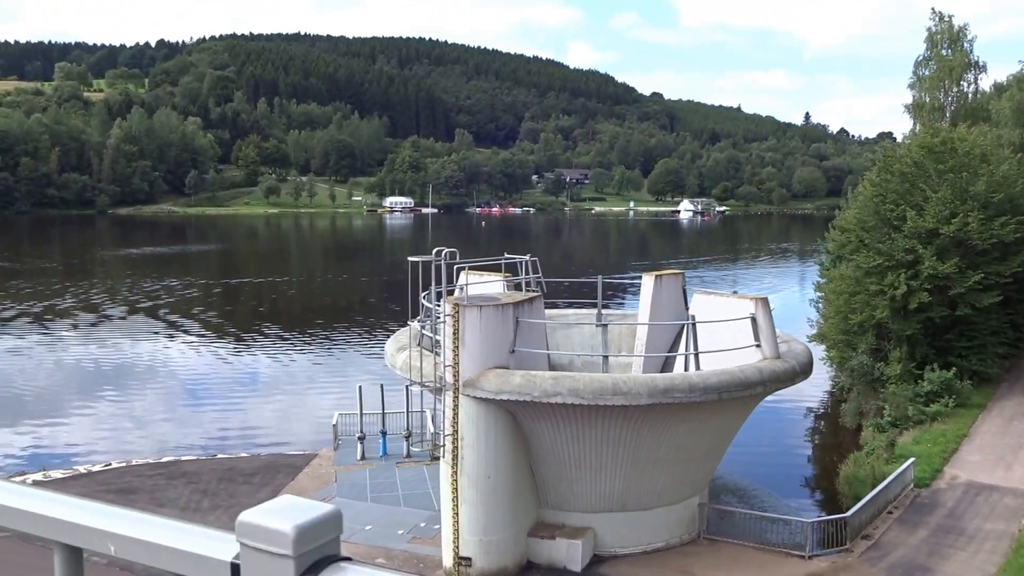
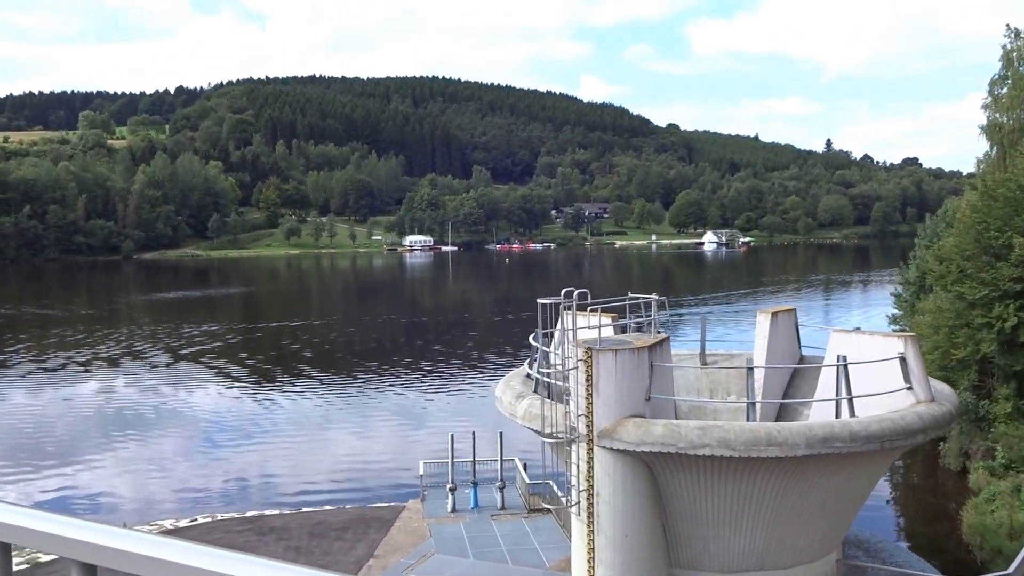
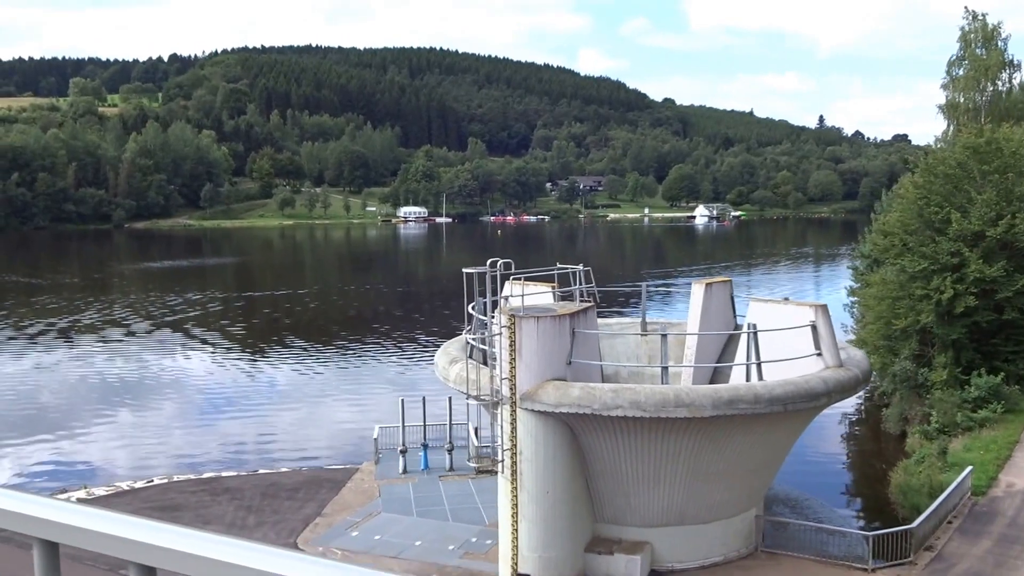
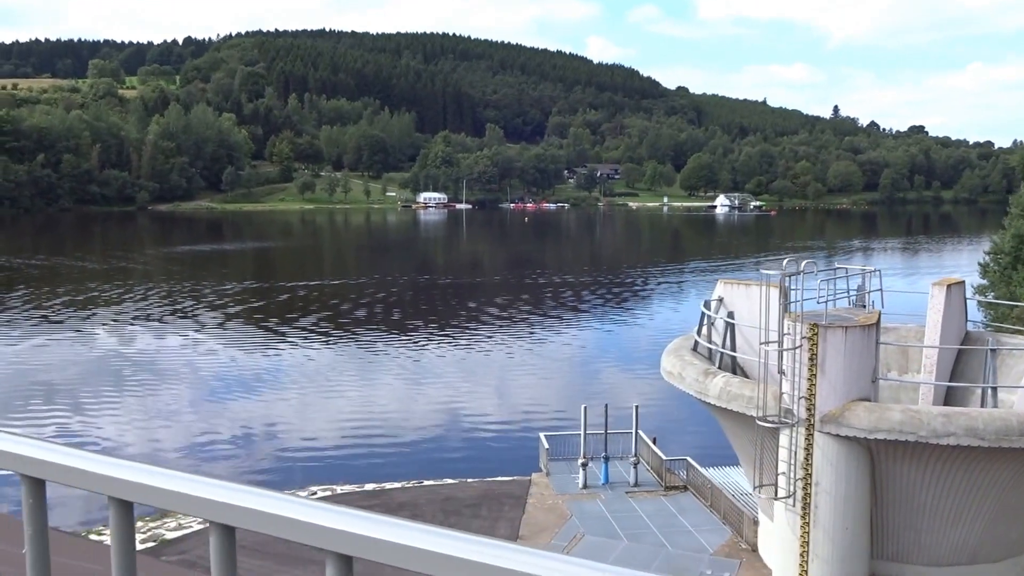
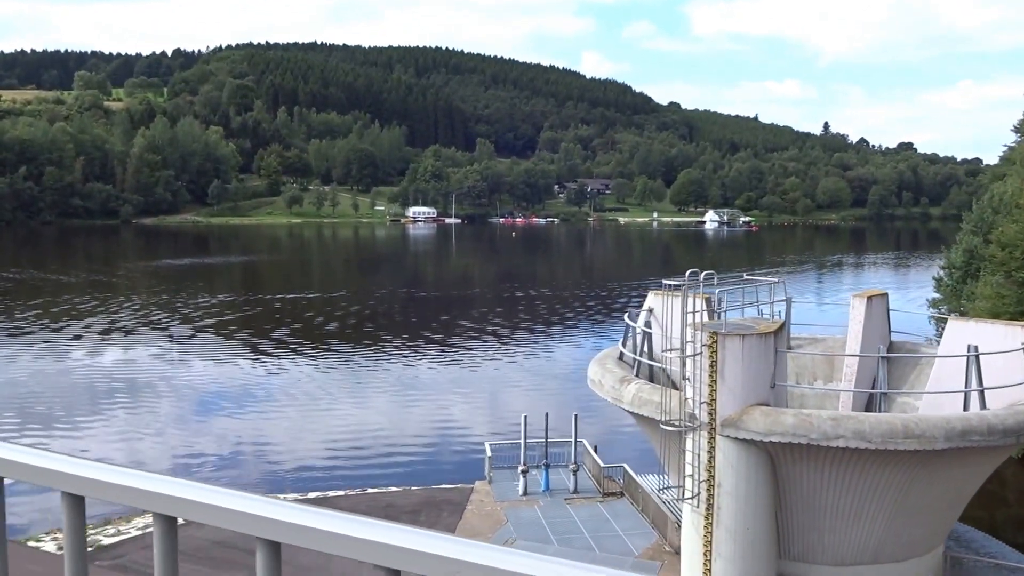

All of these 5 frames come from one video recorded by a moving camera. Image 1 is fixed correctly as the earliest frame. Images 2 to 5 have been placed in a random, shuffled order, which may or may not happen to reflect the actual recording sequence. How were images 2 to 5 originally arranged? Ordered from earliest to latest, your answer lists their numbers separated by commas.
3, 2, 5, 4
